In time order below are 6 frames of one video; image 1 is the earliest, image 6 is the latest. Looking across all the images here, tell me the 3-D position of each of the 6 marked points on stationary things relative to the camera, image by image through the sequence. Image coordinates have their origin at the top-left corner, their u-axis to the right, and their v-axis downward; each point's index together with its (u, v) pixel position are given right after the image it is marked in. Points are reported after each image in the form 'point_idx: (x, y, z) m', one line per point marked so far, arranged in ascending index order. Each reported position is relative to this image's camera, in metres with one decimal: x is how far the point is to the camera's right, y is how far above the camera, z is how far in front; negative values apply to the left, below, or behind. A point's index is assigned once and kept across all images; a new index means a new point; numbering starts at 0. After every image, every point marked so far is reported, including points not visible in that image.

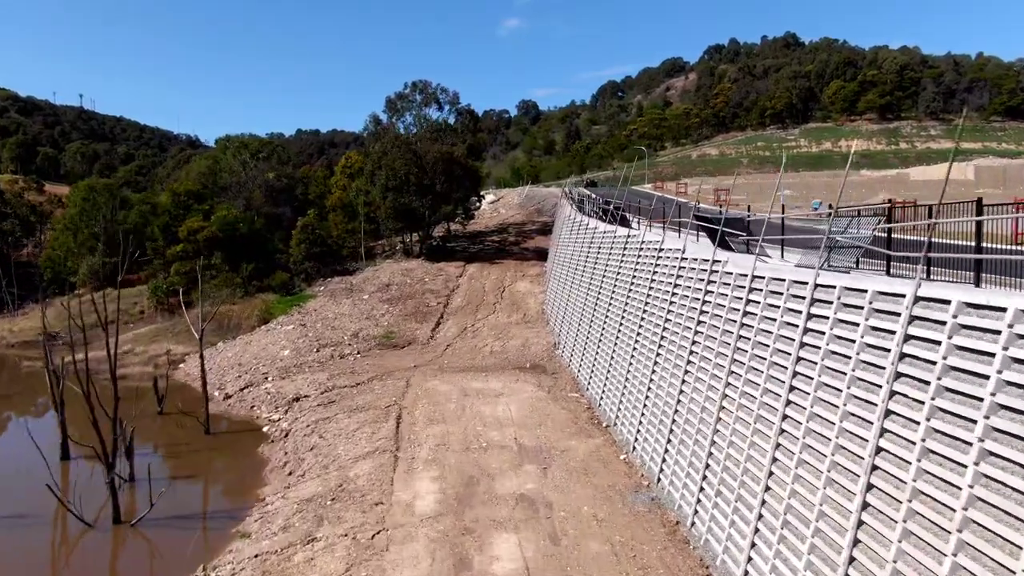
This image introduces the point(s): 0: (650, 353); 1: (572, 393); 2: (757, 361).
0: (+2.1, -1.0, +11.5) m
1: (+1.2, -2.2, +15.7) m
2: (+2.5, -0.7, +7.7) m
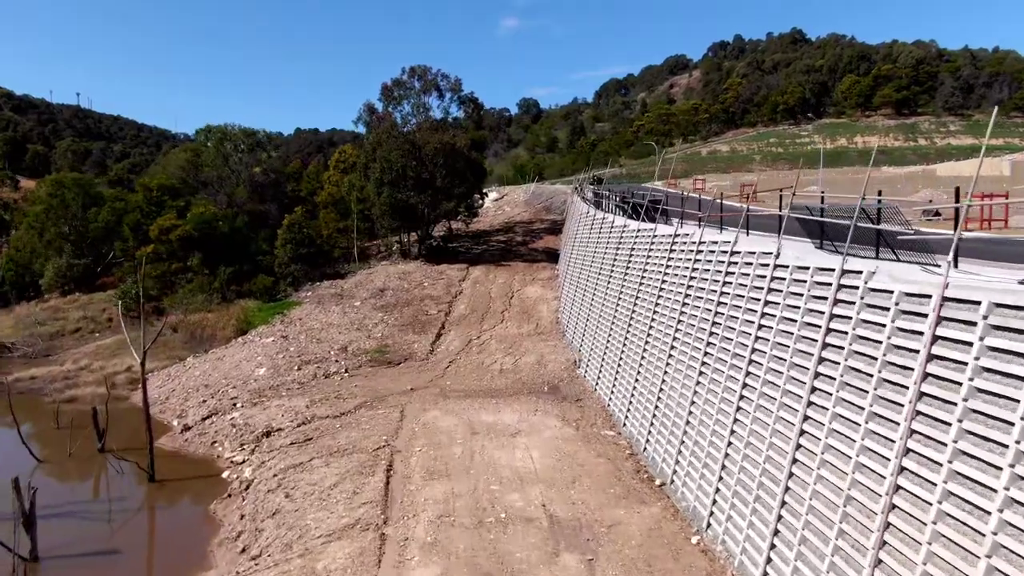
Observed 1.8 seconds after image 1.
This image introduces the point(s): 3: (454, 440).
0: (+2.4, -1.2, +8.4) m
1: (+1.6, -2.4, +12.6) m
2: (+2.8, -0.9, +4.6) m
3: (-0.9, -2.5, +12.2) m
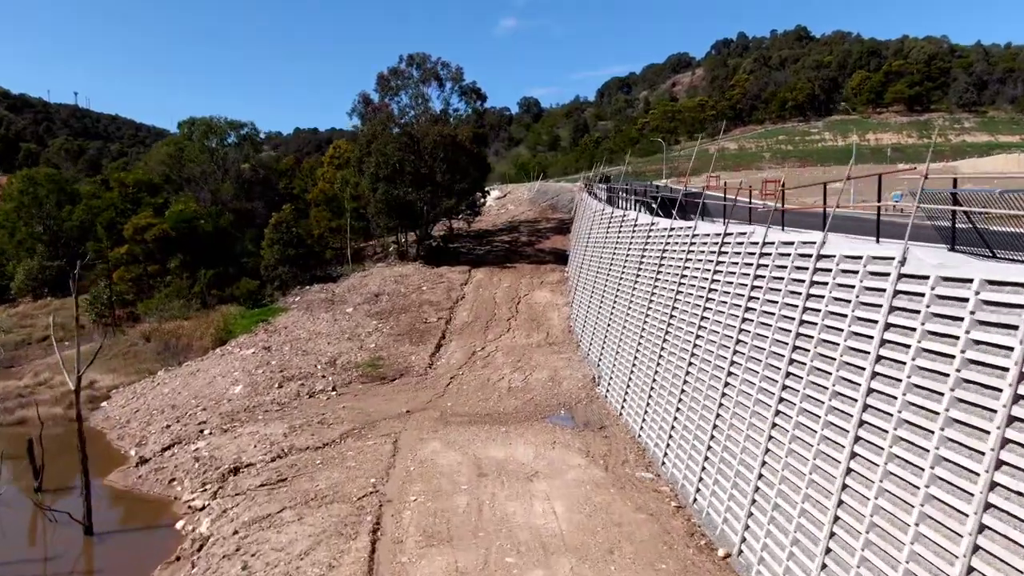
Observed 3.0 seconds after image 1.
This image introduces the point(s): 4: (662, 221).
0: (+2.6, -1.3, +6.2) m
1: (+1.8, -2.6, +10.4) m
2: (+3.0, -1.1, +2.4) m
3: (-0.7, -2.6, +10.0) m
4: (+2.8, +1.3, +14.2) m
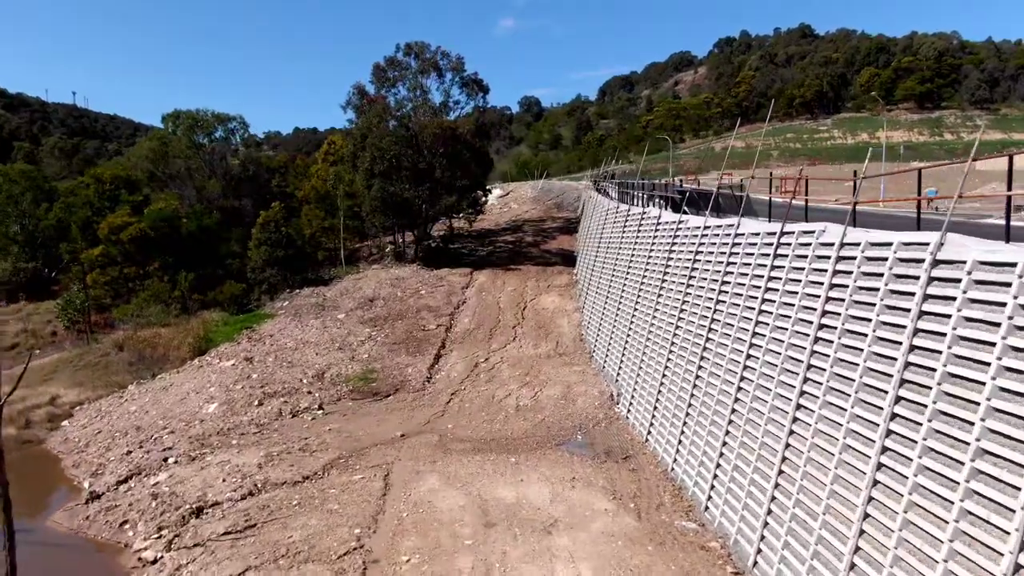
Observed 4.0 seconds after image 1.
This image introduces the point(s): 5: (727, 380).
0: (+2.8, -1.5, +4.4) m
1: (+1.9, -2.7, +8.6) m
2: (+3.2, -1.2, +0.6) m
3: (-0.6, -2.7, +8.2) m
4: (+3.0, +1.1, +12.4) m
5: (+2.6, -1.1, +9.0) m
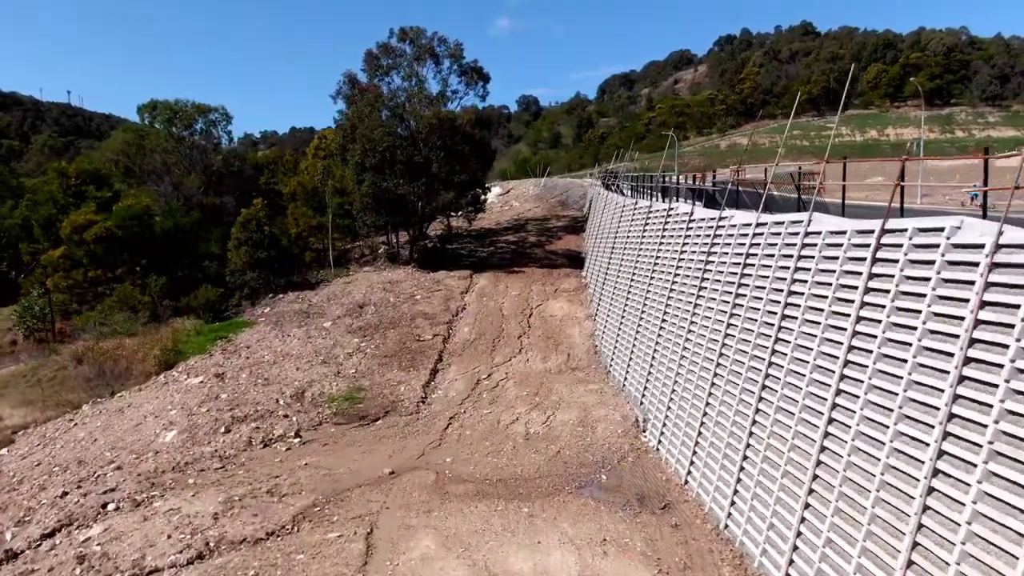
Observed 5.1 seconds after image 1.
0: (+2.9, -1.6, +2.3) m
1: (+2.1, -2.8, +6.5) m
2: (+3.4, -1.3, -1.5) m
3: (-0.4, -2.9, +6.1) m
4: (+3.1, +1.0, +10.4) m
5: (+2.7, -1.2, +7.0) m
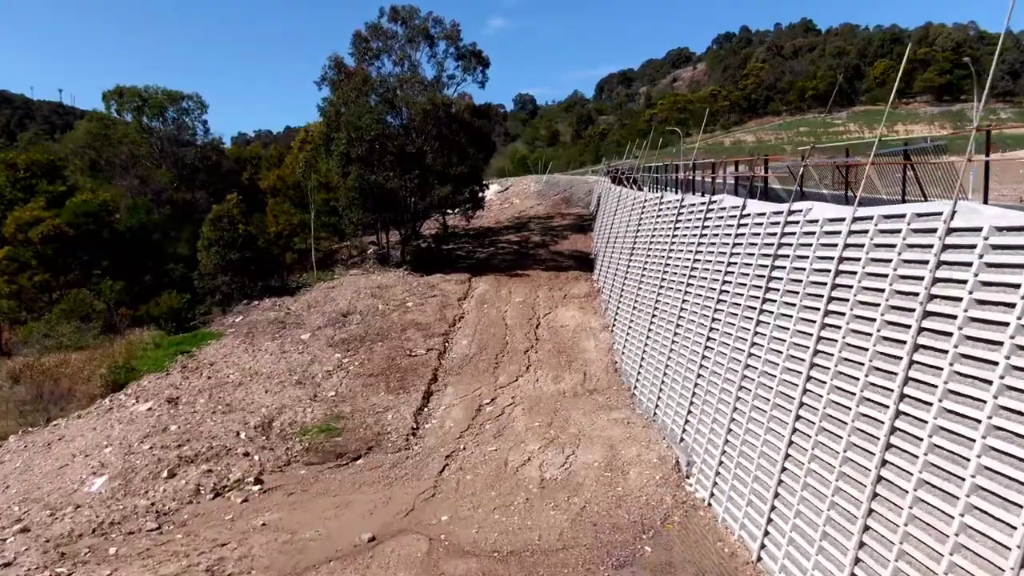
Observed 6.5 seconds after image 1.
0: (+3.2, -1.7, 0.0) m
1: (+2.3, -3.0, +4.1) m
2: (+3.6, -1.5, -3.9) m
3: (-0.2, -3.0, +3.7) m
4: (+3.3, +0.9, +8.0) m
5: (+2.9, -1.4, +4.6) m
